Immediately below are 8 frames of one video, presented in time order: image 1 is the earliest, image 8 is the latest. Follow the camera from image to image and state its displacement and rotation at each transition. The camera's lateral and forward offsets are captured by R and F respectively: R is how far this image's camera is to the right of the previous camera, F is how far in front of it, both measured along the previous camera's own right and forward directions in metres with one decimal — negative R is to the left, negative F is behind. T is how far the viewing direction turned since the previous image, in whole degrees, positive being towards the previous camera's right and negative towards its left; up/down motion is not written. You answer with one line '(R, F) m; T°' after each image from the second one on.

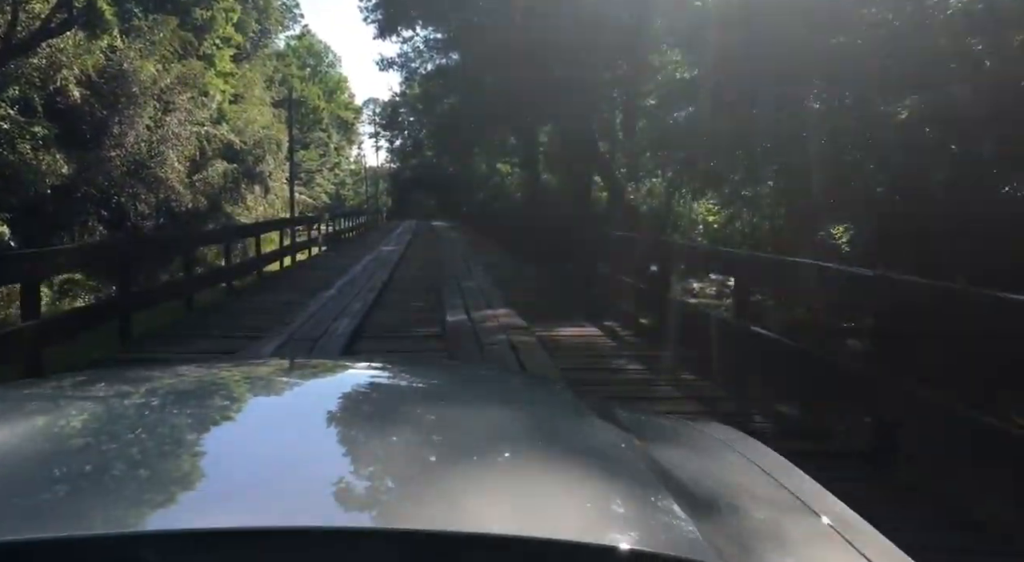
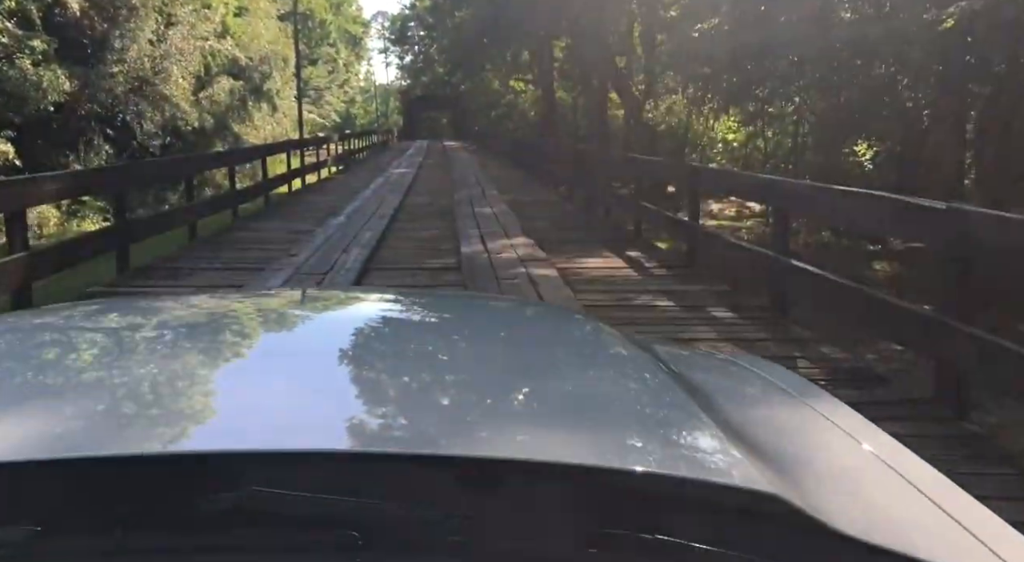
(0.0, +0.3) m; -1°
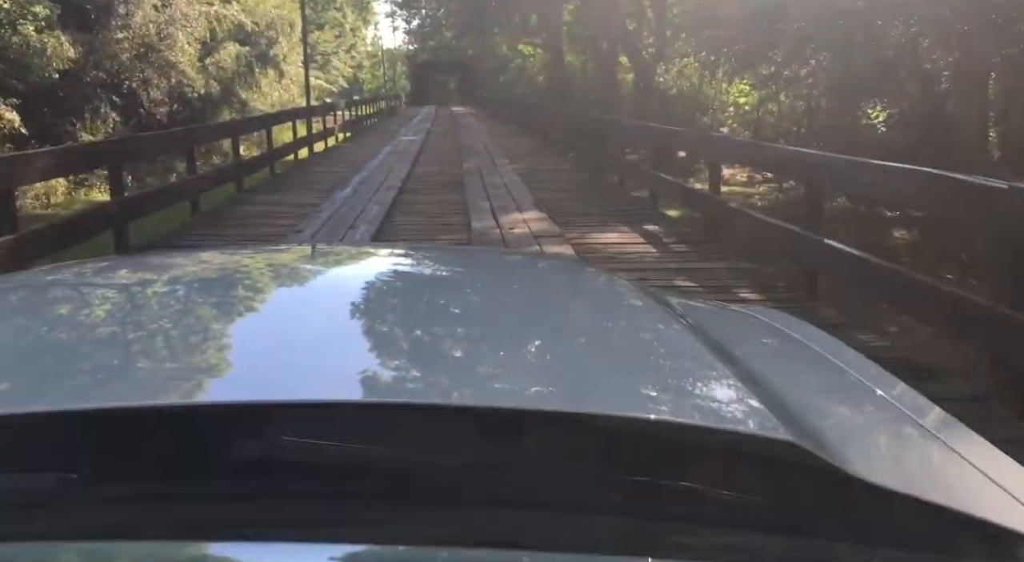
(0.0, +0.1) m; -1°
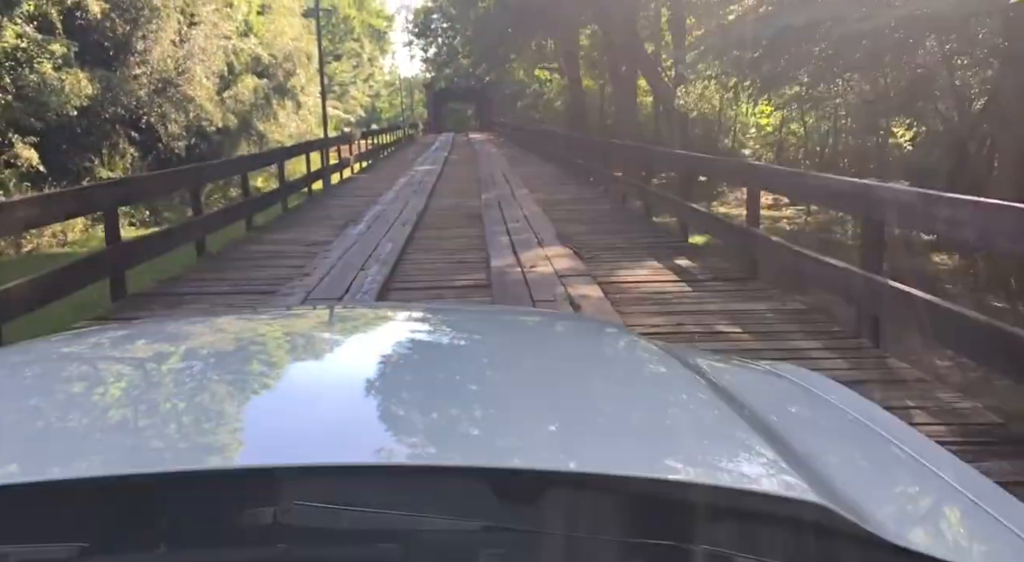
(0.0, +0.3) m; -1°
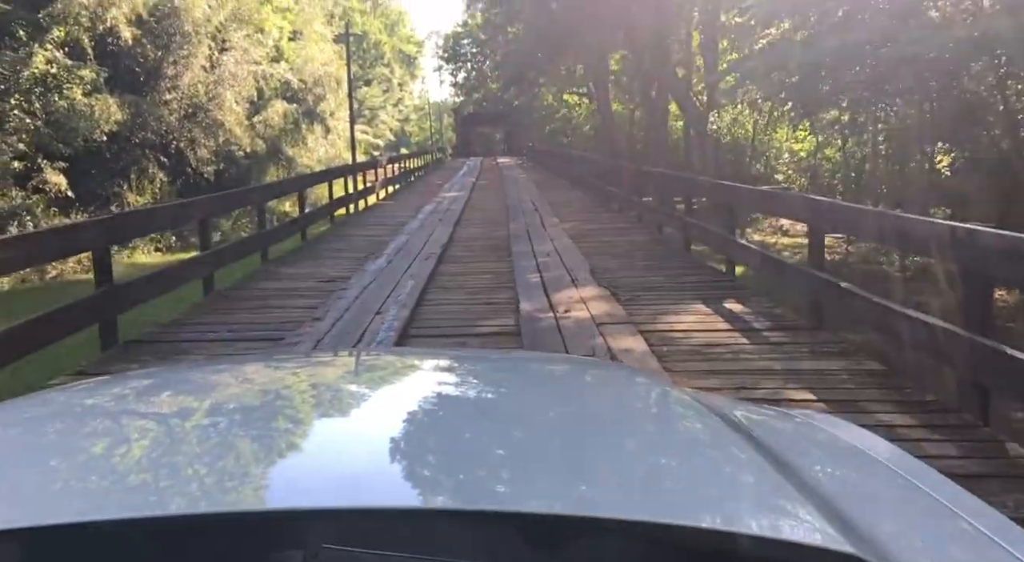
(0.0, +0.4) m; -2°
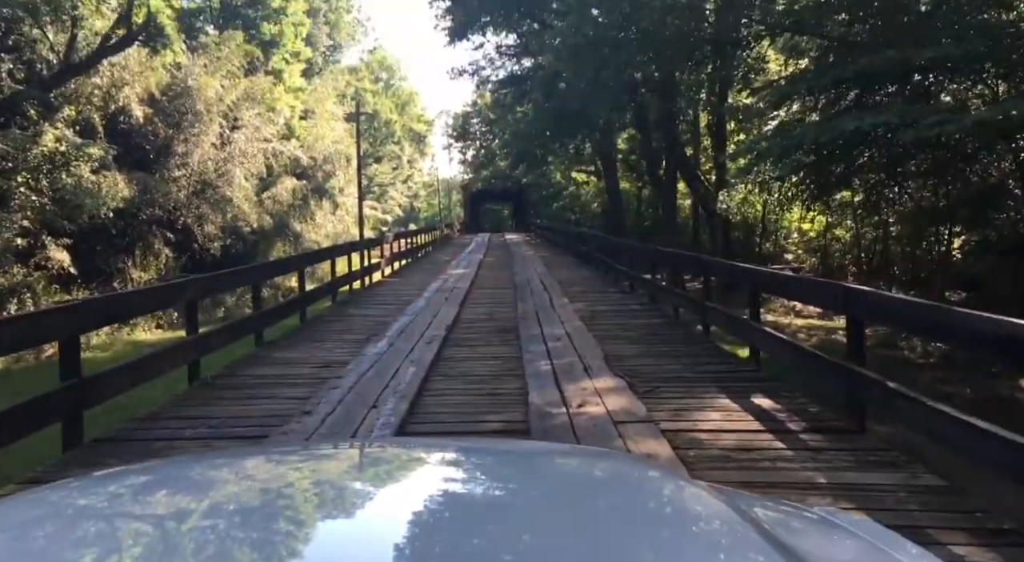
(0.0, +0.3) m; -1°
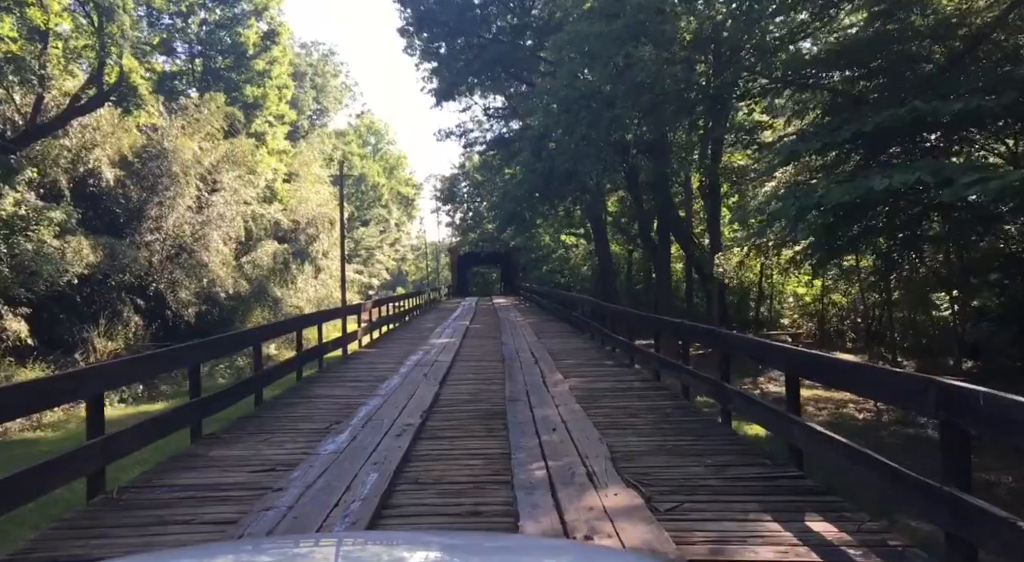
(0.0, +0.8) m; +1°
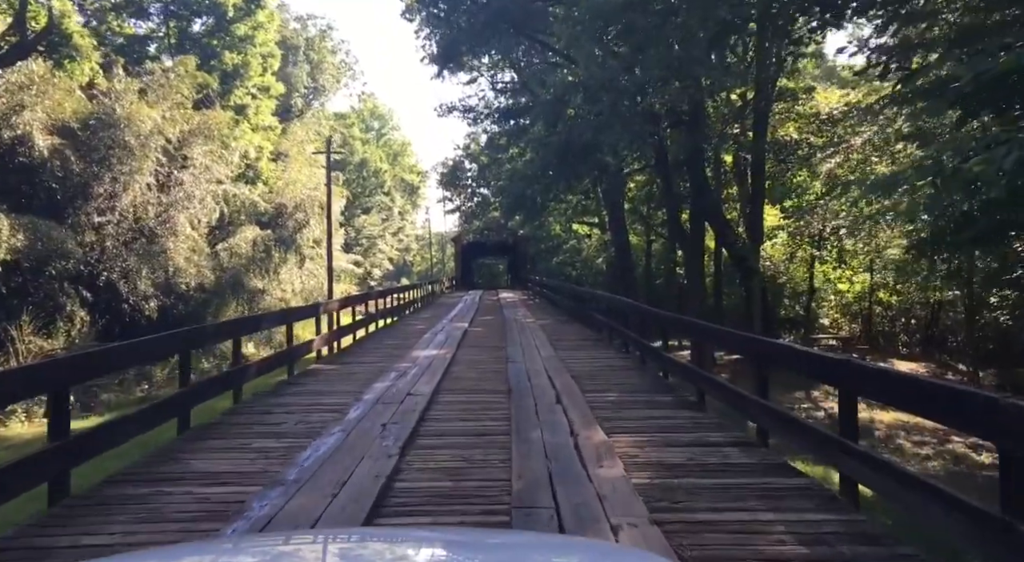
(0.0, +2.7) m; -1°
